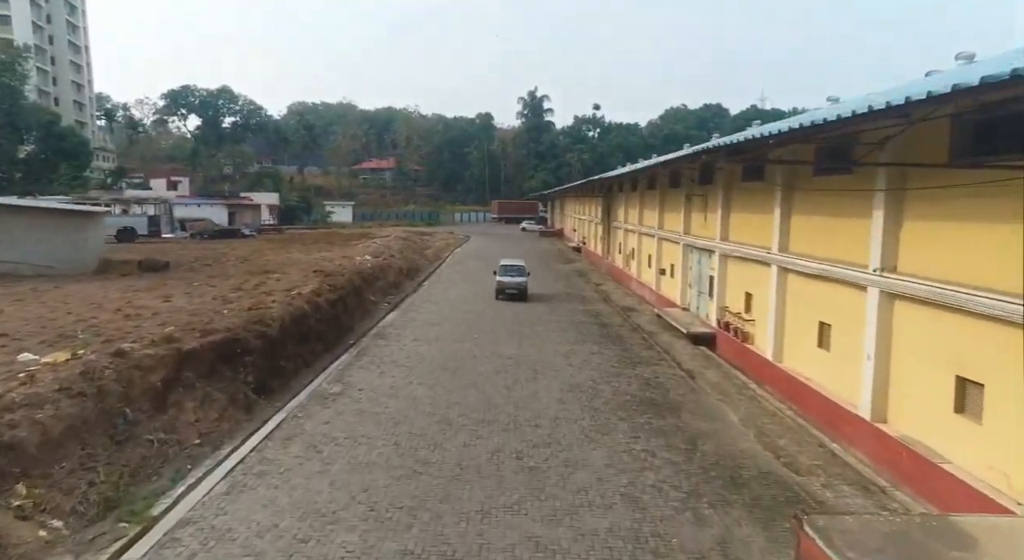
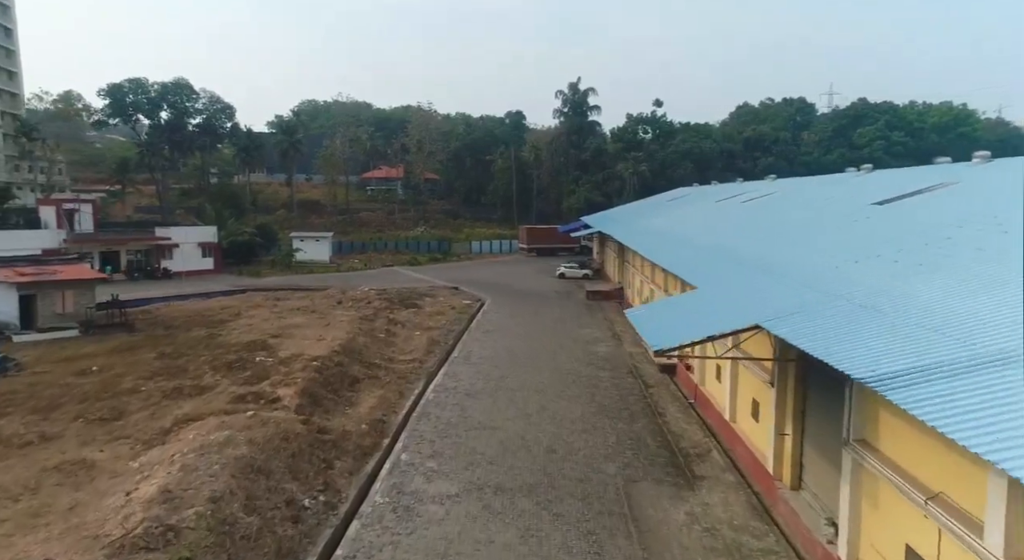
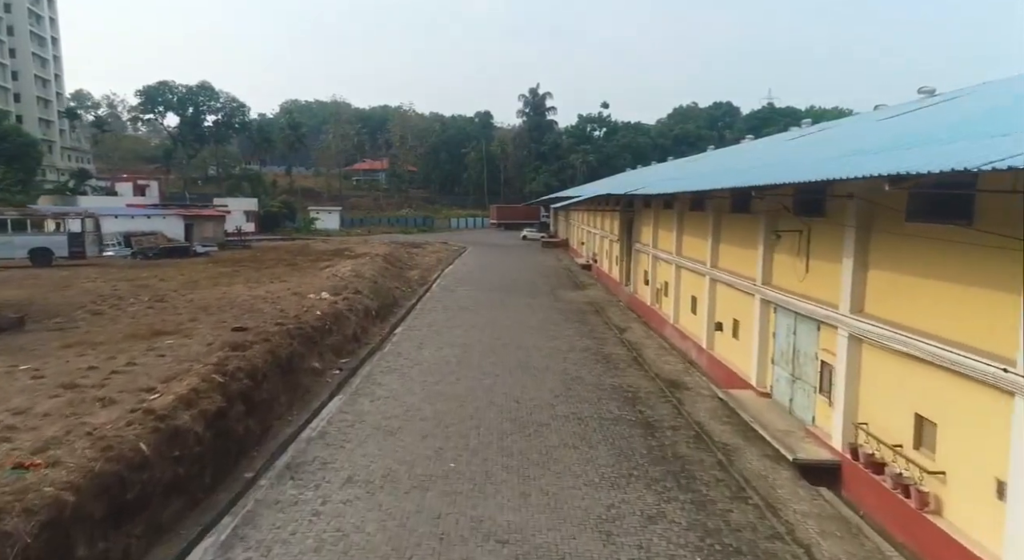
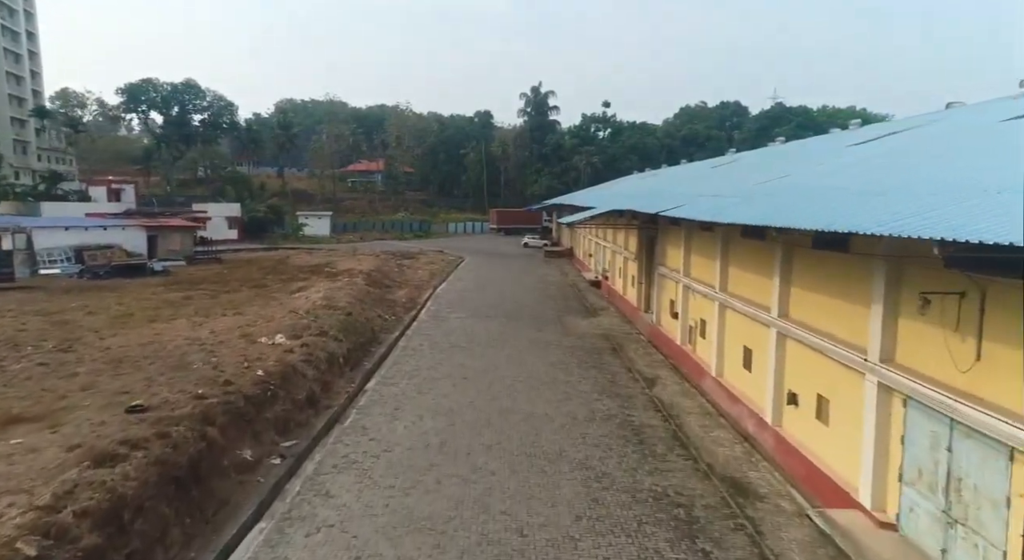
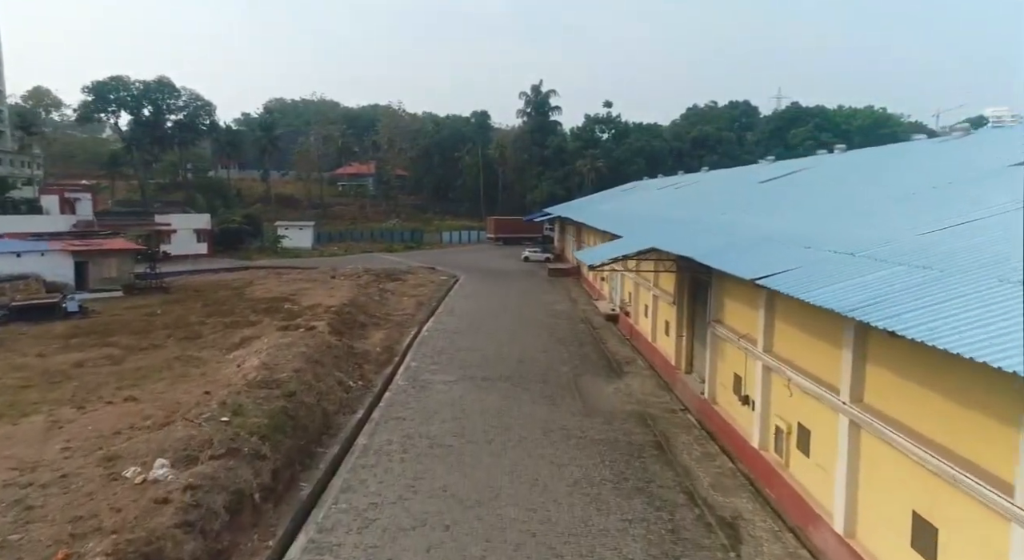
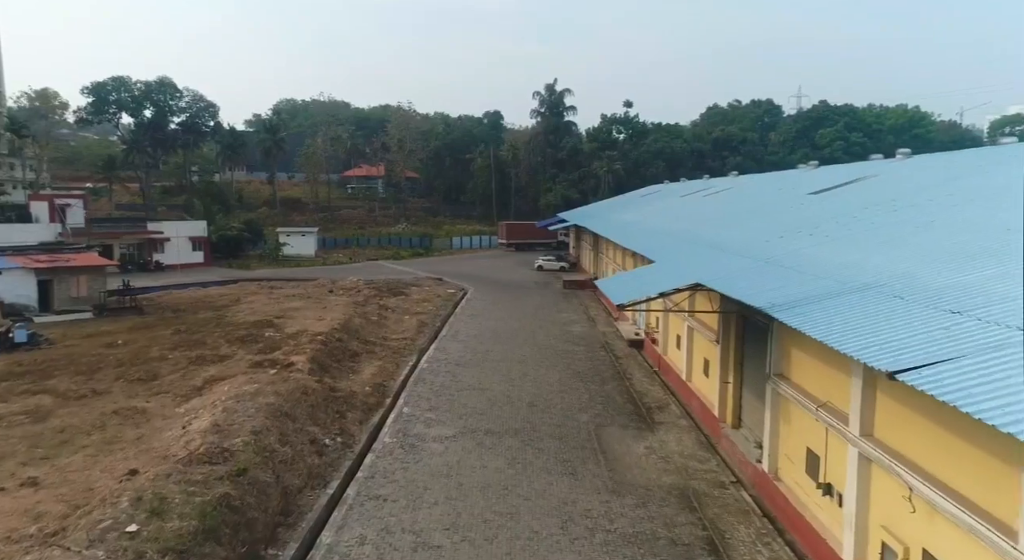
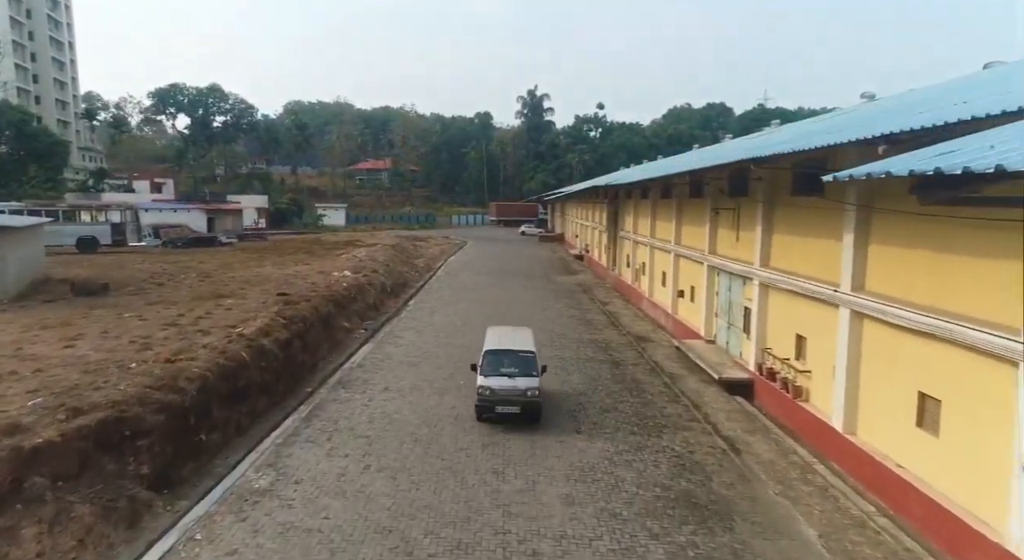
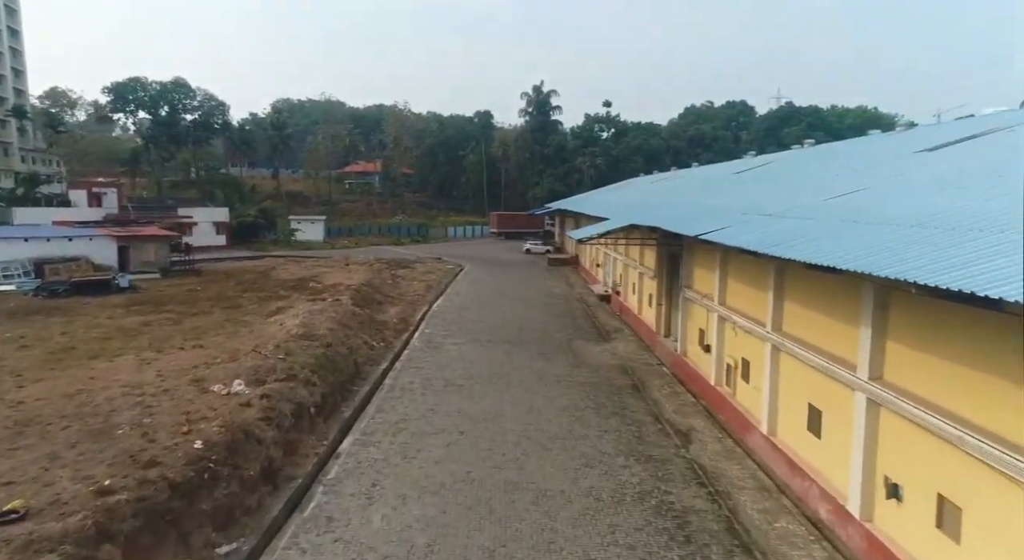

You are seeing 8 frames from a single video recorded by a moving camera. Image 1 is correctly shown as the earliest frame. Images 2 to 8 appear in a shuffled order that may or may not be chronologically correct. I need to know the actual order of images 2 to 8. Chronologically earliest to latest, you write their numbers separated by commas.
7, 3, 4, 8, 5, 6, 2
